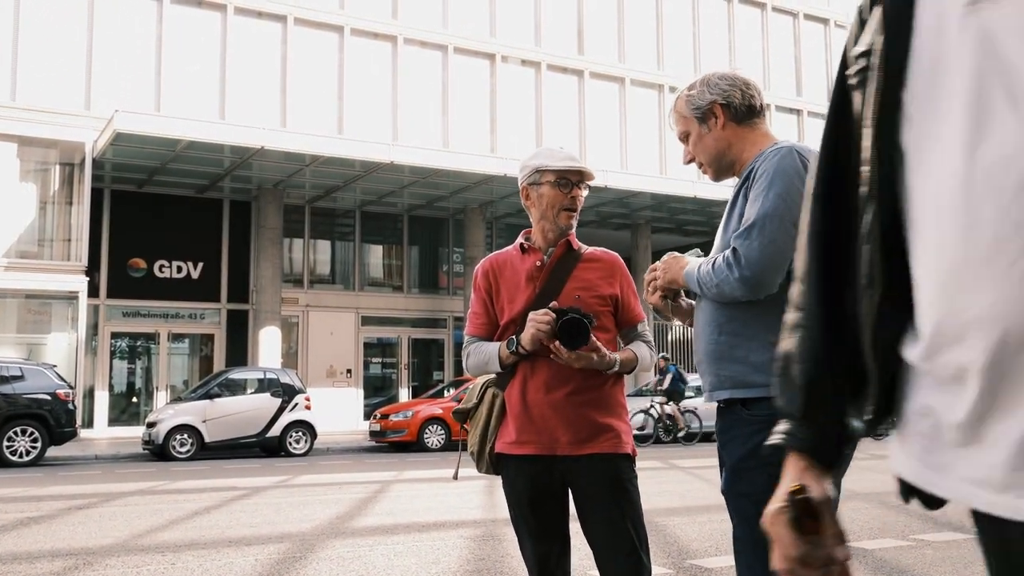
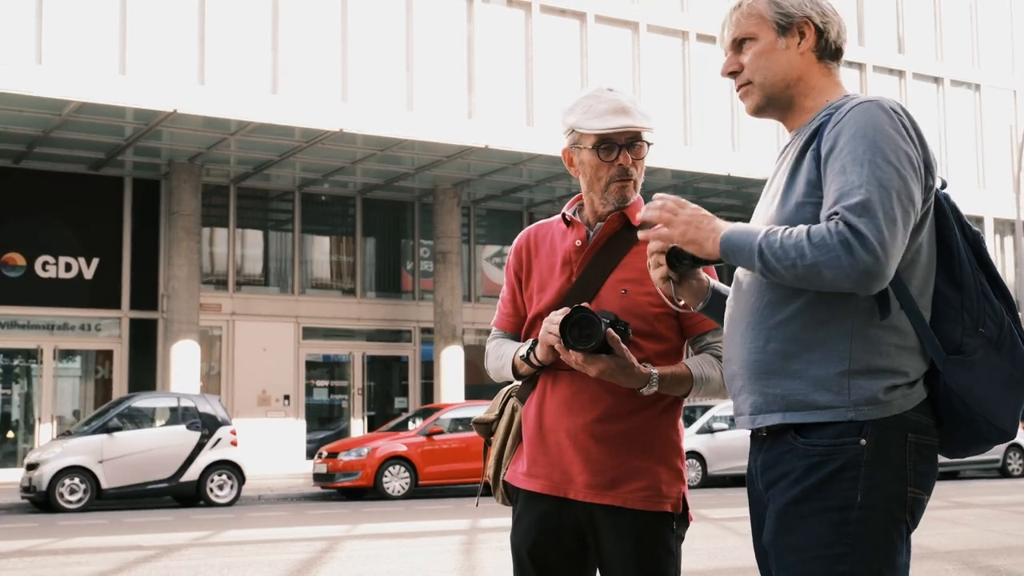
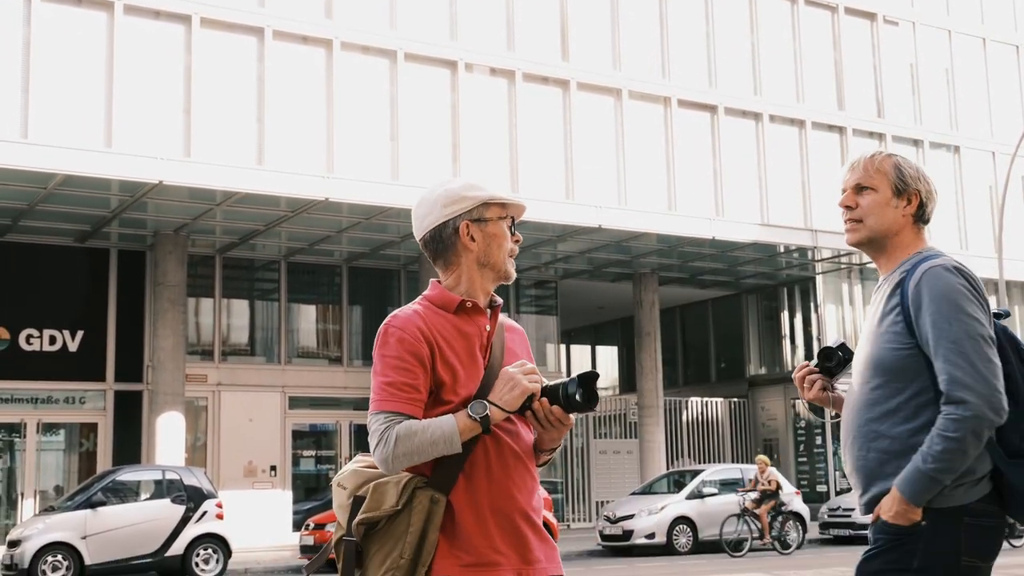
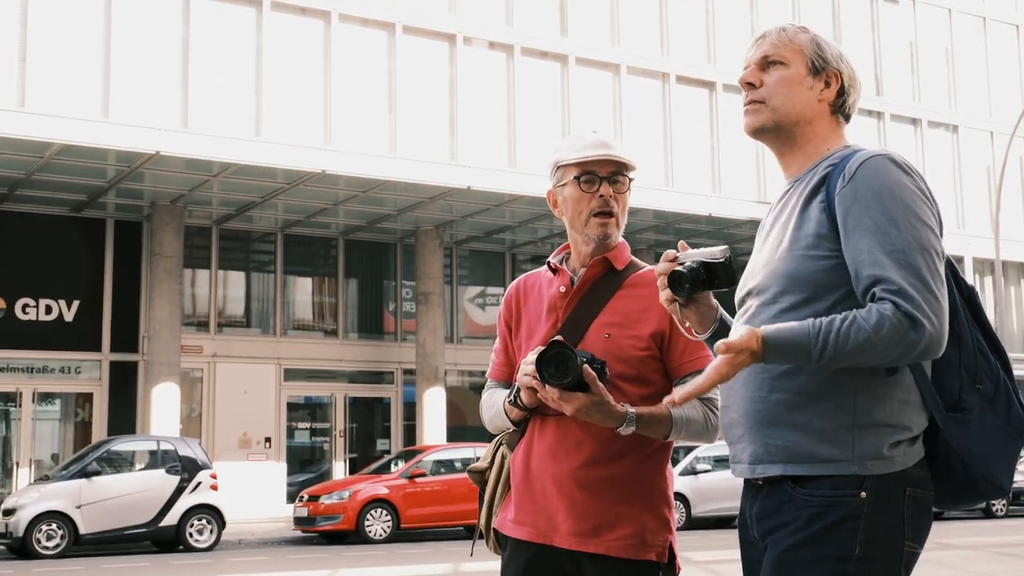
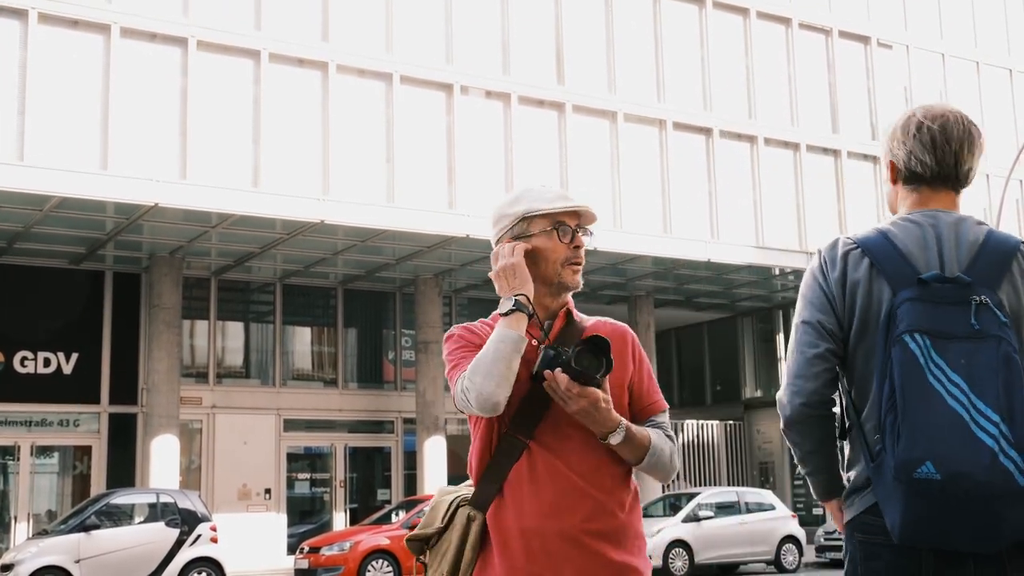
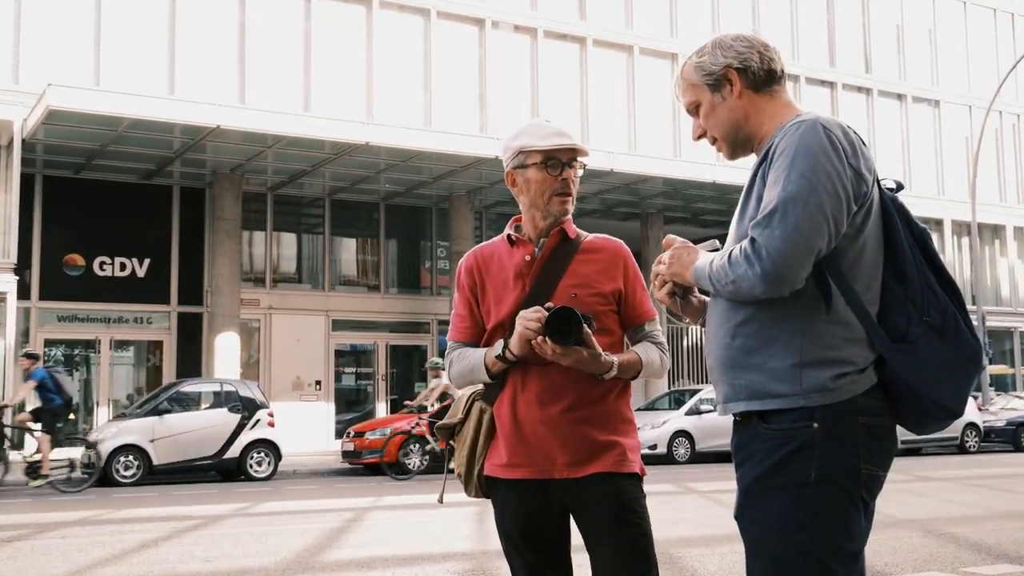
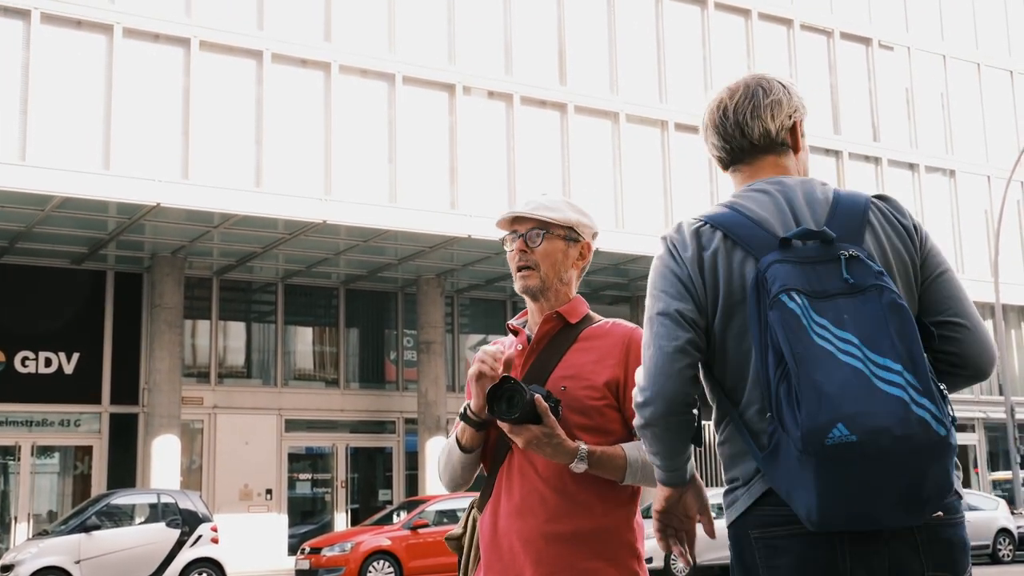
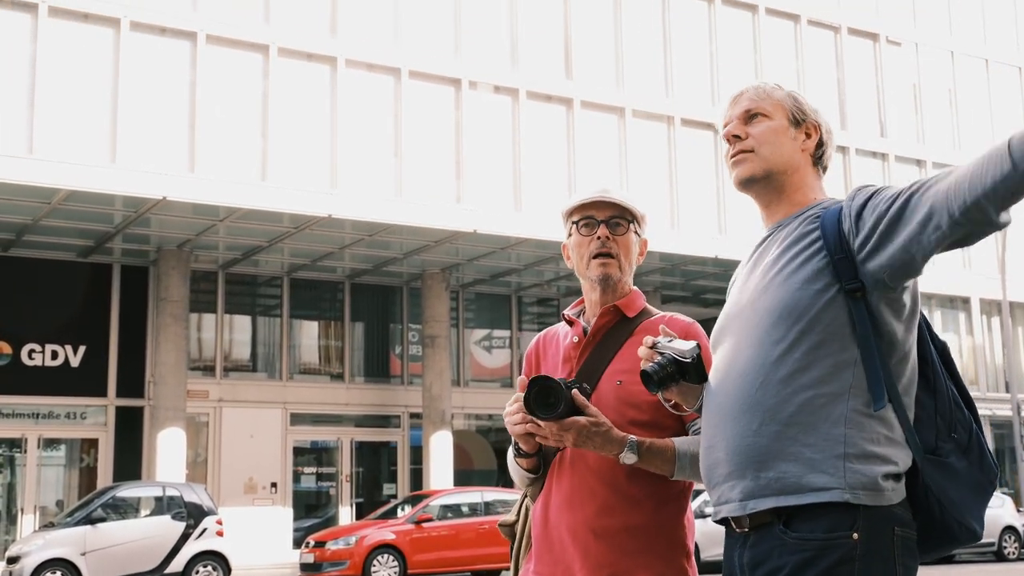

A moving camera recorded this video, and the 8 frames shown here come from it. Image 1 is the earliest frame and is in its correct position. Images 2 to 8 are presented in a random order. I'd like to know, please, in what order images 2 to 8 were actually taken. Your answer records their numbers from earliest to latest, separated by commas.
6, 2, 4, 8, 7, 5, 3
